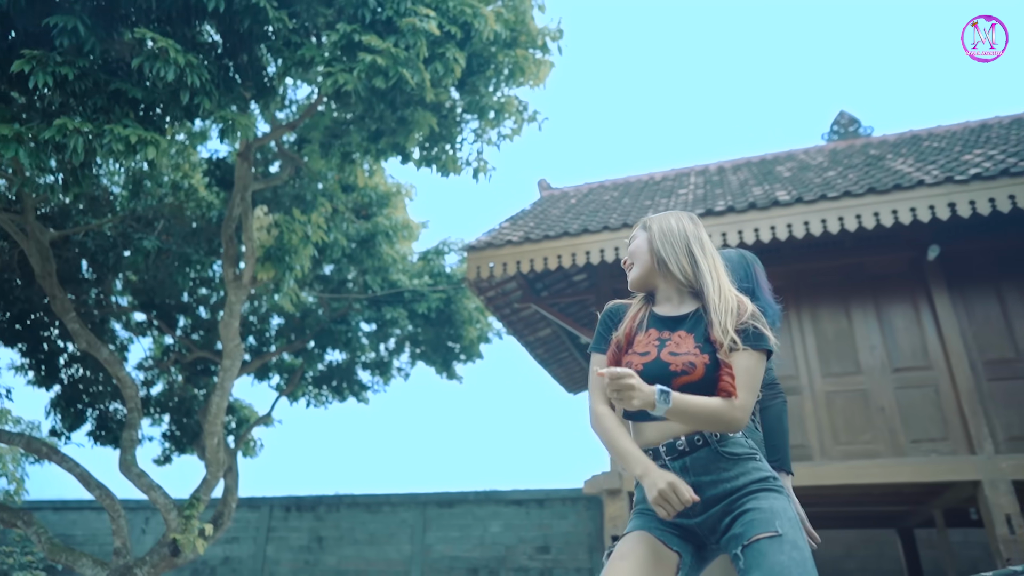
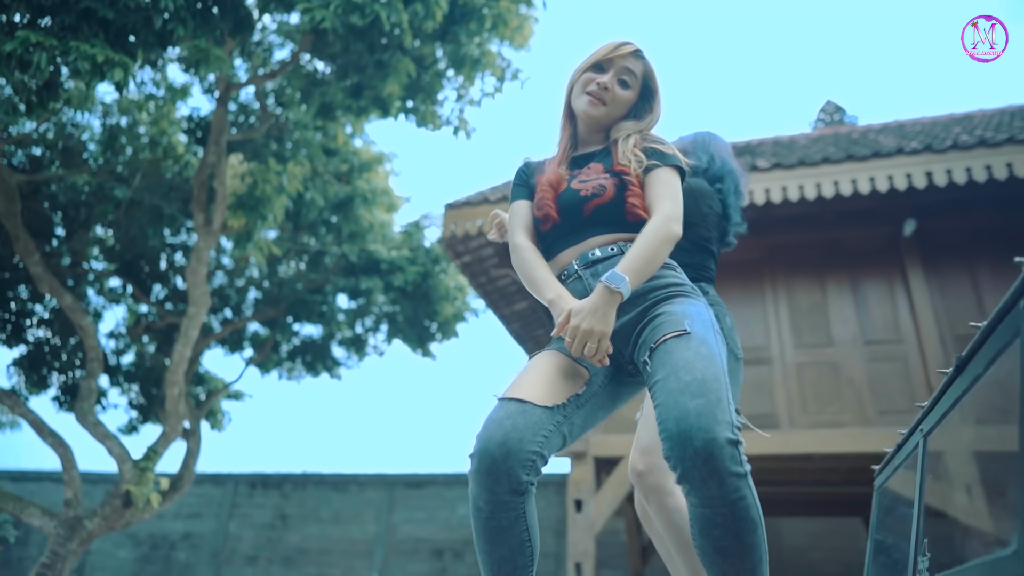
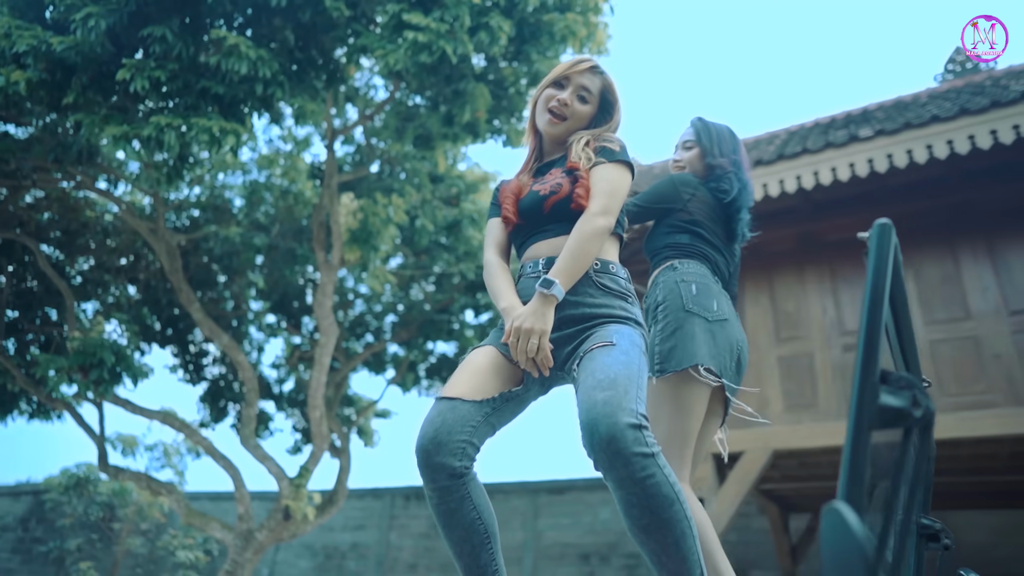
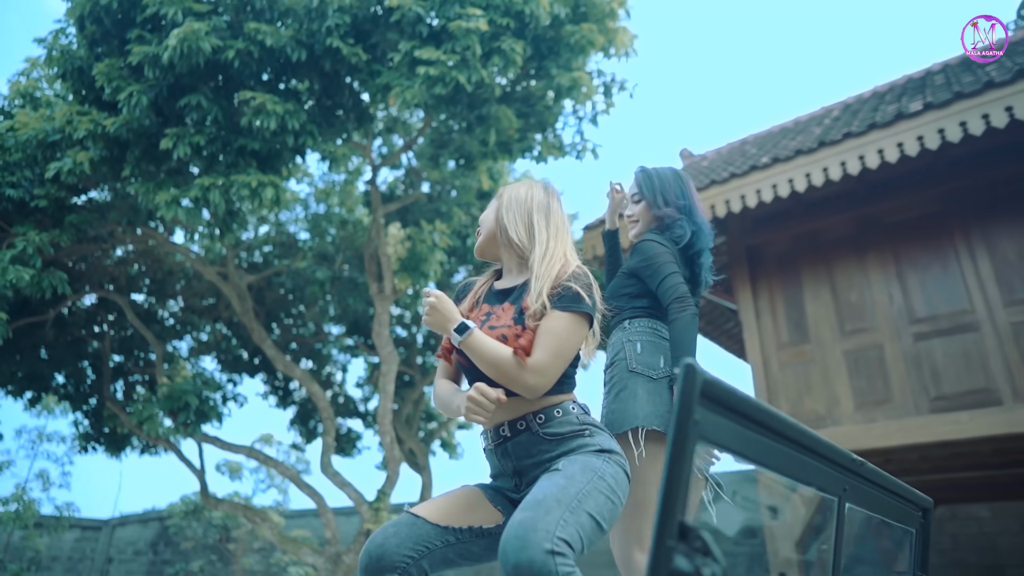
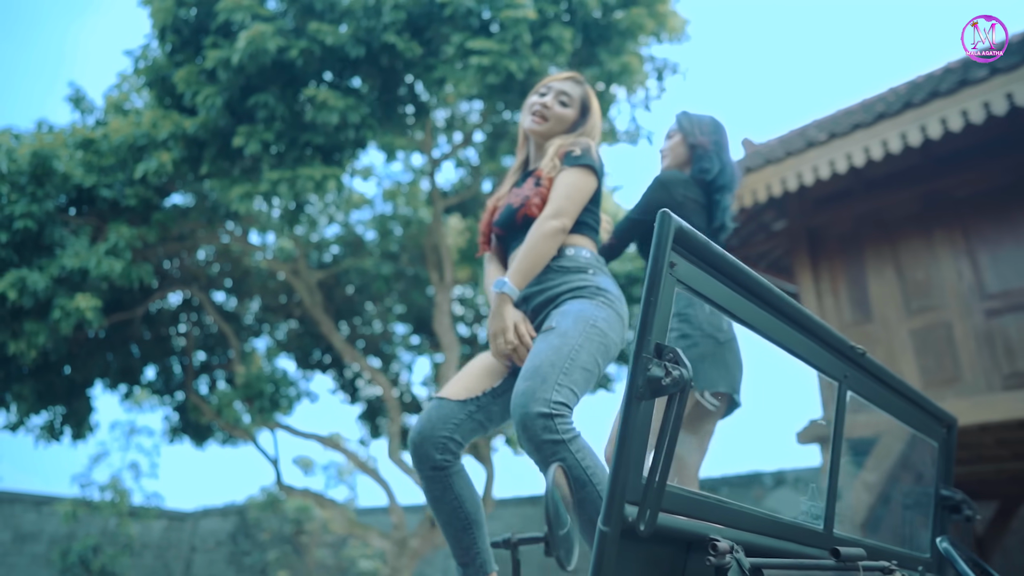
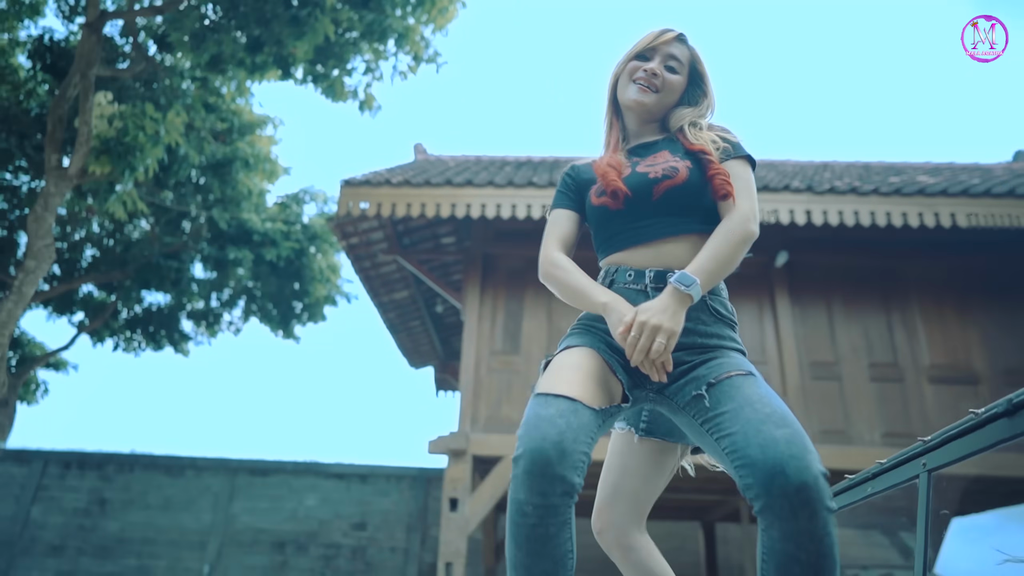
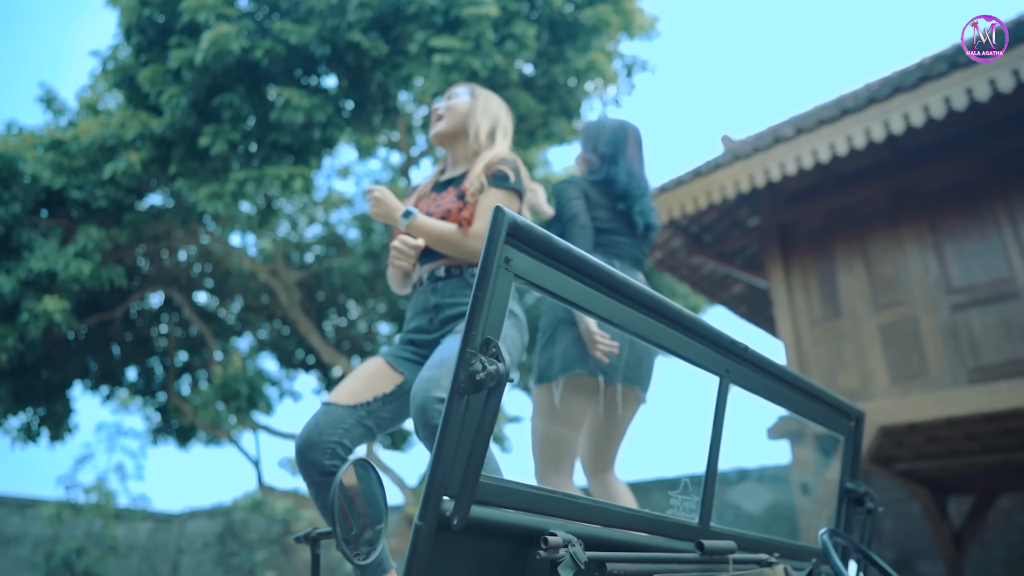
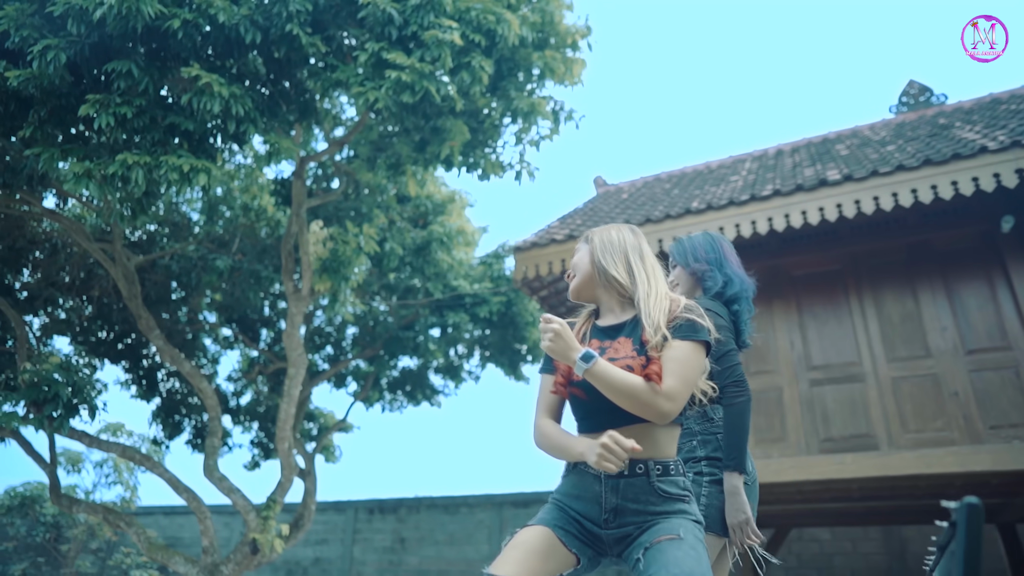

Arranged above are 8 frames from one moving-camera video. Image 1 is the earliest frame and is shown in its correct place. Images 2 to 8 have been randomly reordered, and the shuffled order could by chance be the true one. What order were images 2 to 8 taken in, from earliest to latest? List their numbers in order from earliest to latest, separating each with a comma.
8, 4, 7, 5, 3, 2, 6
